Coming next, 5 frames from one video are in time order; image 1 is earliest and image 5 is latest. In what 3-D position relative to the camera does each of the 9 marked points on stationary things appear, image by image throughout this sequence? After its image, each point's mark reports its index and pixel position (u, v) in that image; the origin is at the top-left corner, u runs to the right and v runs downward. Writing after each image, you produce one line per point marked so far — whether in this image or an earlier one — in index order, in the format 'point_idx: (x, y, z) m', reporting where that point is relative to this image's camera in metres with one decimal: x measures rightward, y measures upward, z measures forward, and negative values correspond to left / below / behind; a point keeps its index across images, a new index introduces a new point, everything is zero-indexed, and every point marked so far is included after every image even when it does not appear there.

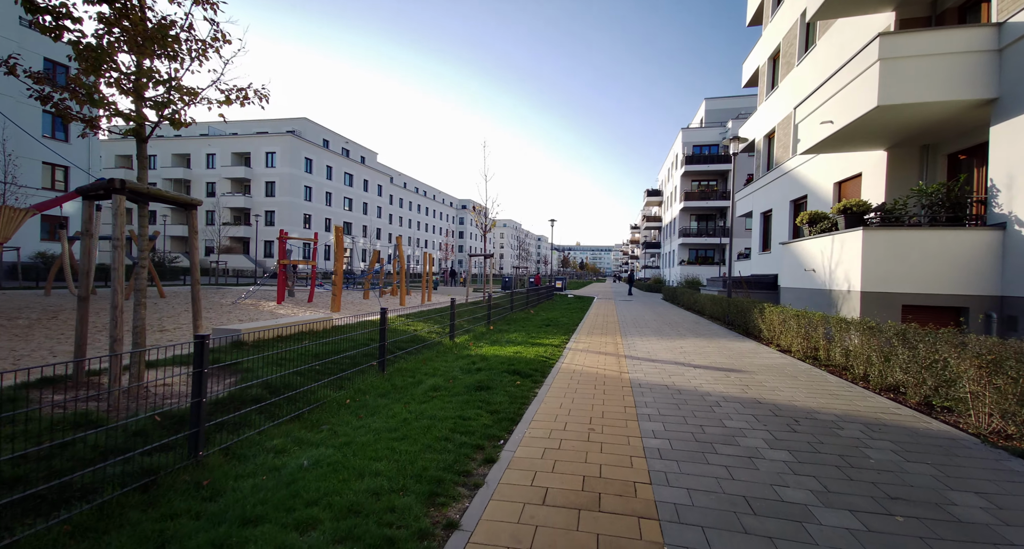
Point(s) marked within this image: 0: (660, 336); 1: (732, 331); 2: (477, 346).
0: (+3.2, -1.4, +9.3) m
1: (+5.2, -1.3, +10.0) m
2: (-0.7, -1.4, +8.2) m
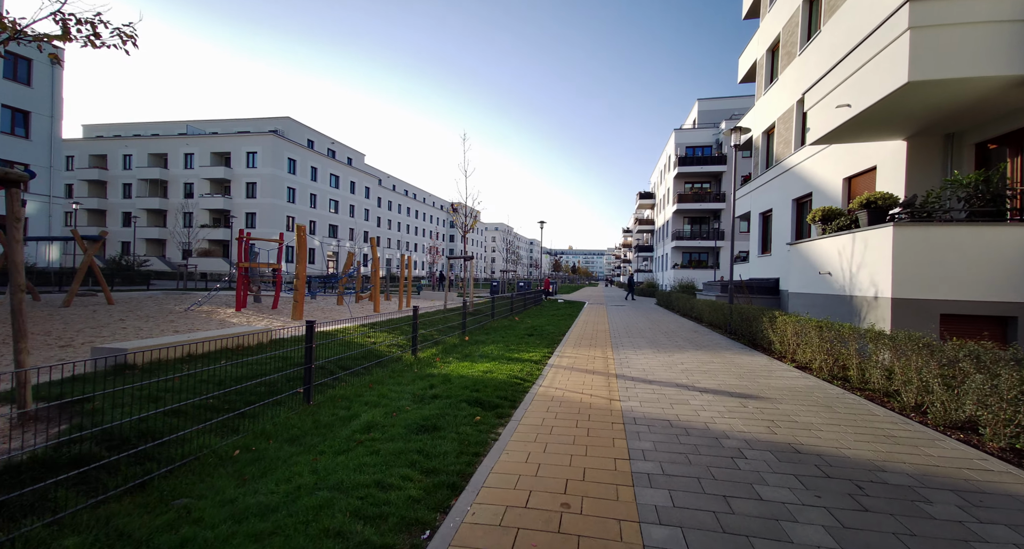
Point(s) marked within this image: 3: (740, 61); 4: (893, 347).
0: (+2.8, -1.4, +8.1) m
1: (+4.7, -1.4, +8.9) m
2: (-1.1, -1.5, +7.0) m
3: (+10.2, +9.5, +18.9) m
4: (+4.2, -0.8, +4.6) m
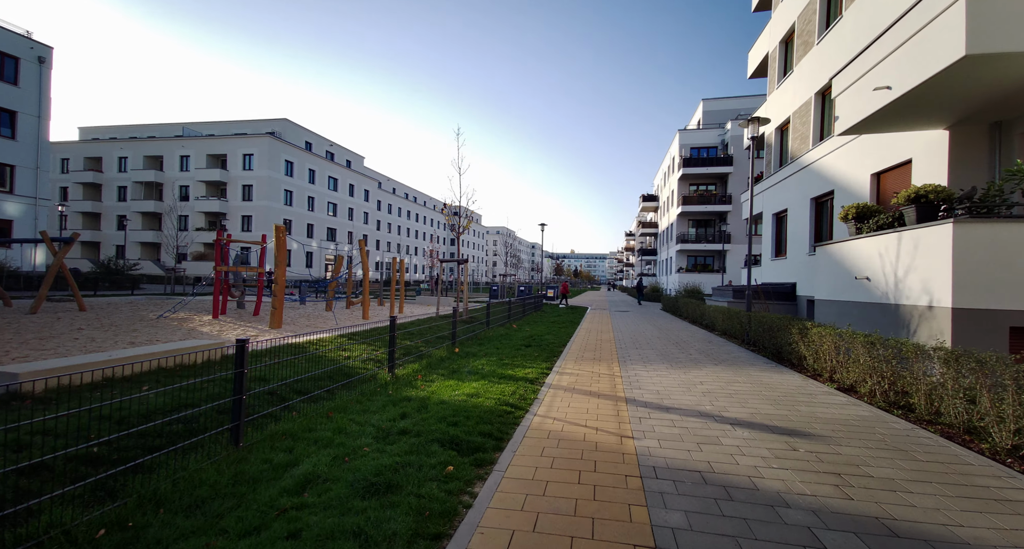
0: (+2.7, -1.5, +7.2) m
1: (+4.6, -1.5, +7.9) m
2: (-1.3, -1.5, +6.1) m
3: (+10.2, +9.4, +18.0) m
4: (+4.0, -0.8, +3.7) m
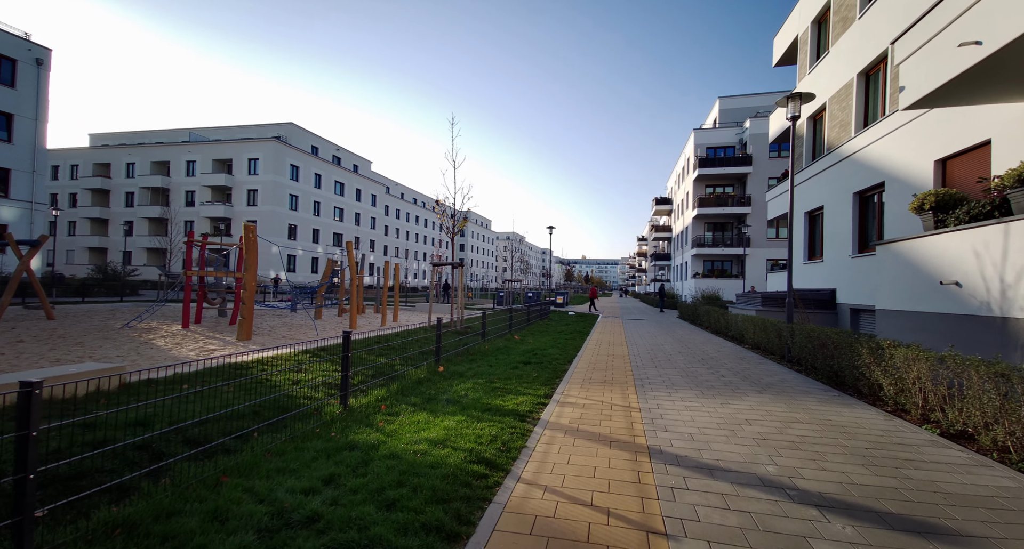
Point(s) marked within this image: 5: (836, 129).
0: (+2.6, -1.6, +5.8) m
1: (+4.5, -1.6, +6.4) m
2: (-1.4, -1.6, +4.8) m
3: (+10.3, +9.1, +16.5) m
4: (+3.8, -0.9, +2.2) m
5: (+9.2, +4.2, +12.1) m
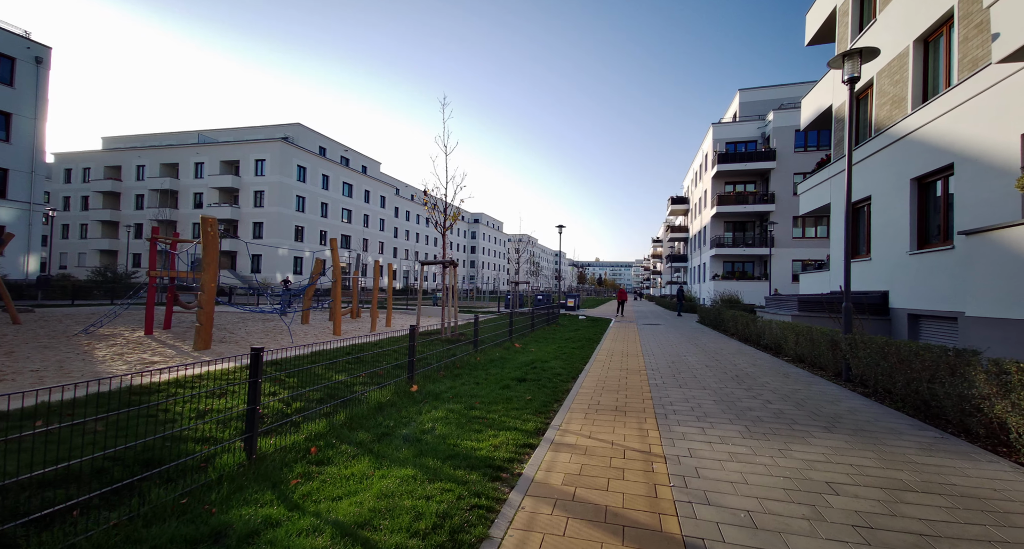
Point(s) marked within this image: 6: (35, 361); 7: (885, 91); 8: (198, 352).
0: (+2.4, -1.5, +4.3) m
1: (+4.3, -1.5, +5.0) m
2: (-1.6, -1.5, +3.5) m
3: (+10.5, +9.1, +14.9) m
4: (+3.5, -0.8, +0.8) m
5: (+9.2, +4.2, +10.5) m
6: (-7.7, -1.4, +6.9) m
7: (+9.2, +4.6, +10.5) m
8: (-5.9, -1.5, +8.0) m
